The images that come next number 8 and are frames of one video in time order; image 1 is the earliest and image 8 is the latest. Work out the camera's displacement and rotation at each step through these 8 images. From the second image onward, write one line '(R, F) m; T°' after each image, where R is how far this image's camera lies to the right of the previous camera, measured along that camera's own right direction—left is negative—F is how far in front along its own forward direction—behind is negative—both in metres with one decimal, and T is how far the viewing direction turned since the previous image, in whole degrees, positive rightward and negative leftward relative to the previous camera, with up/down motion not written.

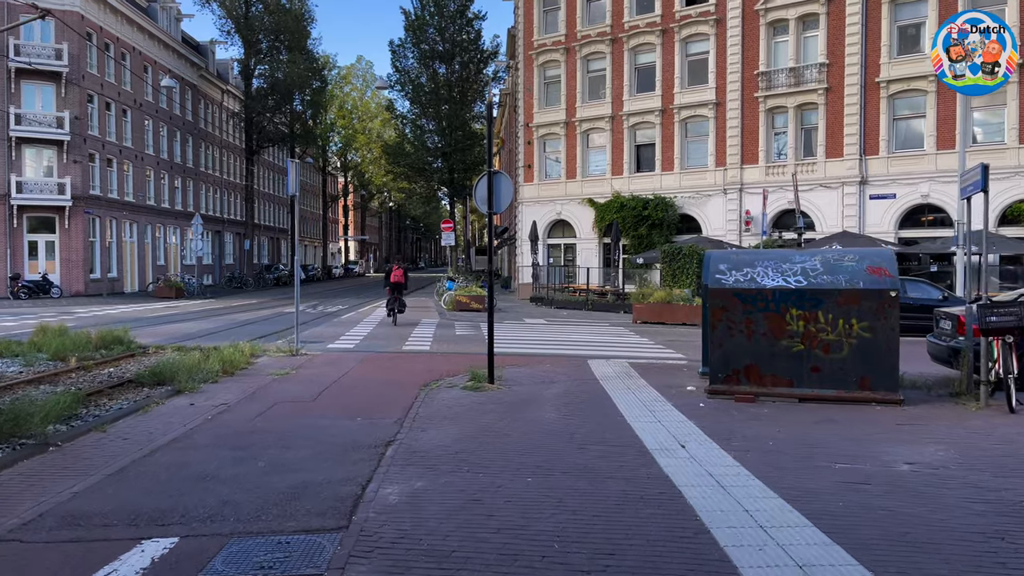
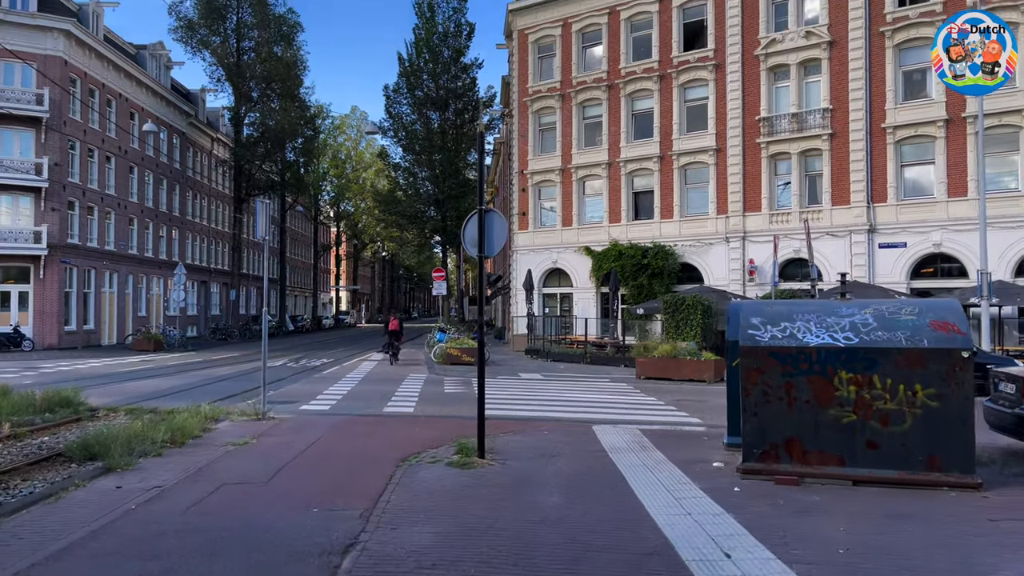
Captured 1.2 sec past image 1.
(0.0, +1.4) m; 0°
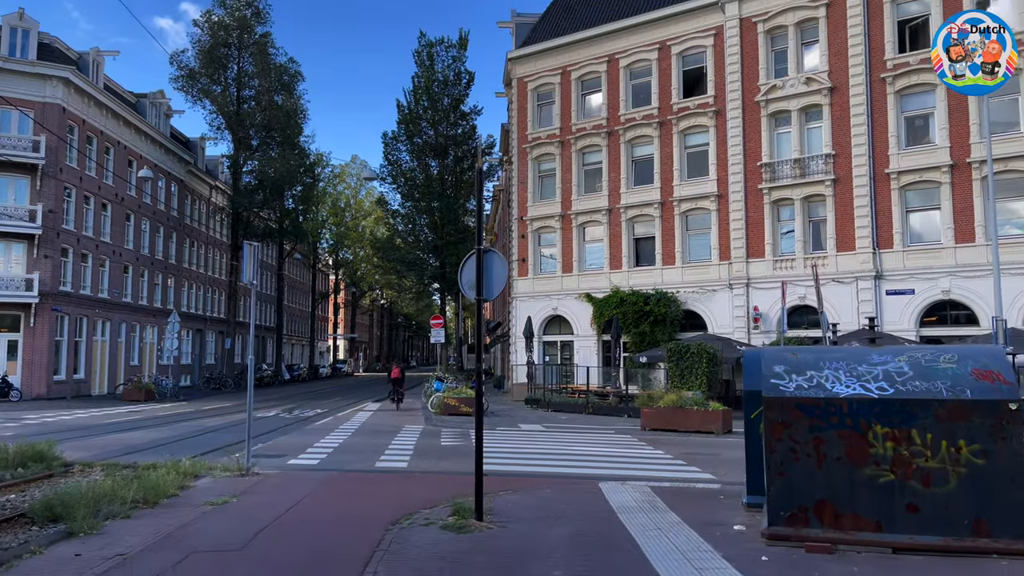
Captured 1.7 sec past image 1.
(0.0, +0.6) m; 0°
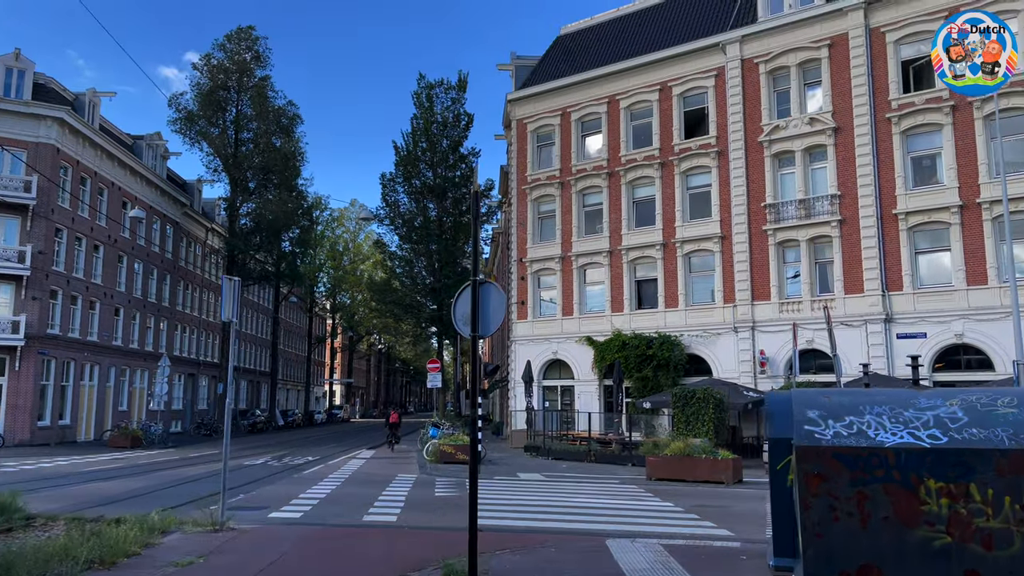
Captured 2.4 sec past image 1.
(0.0, +0.8) m; 0°
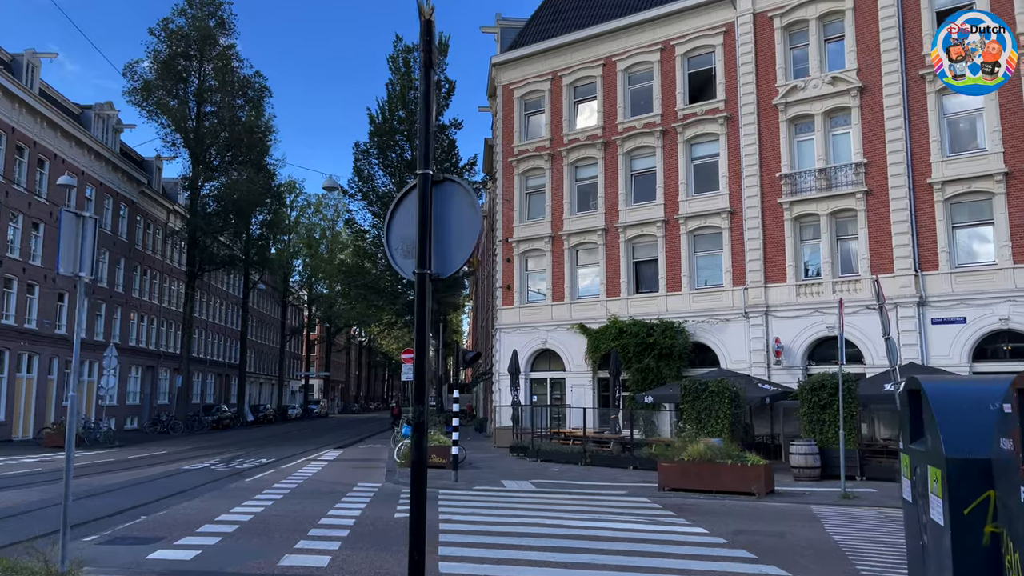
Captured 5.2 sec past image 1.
(0.0, +3.2) m; +1°
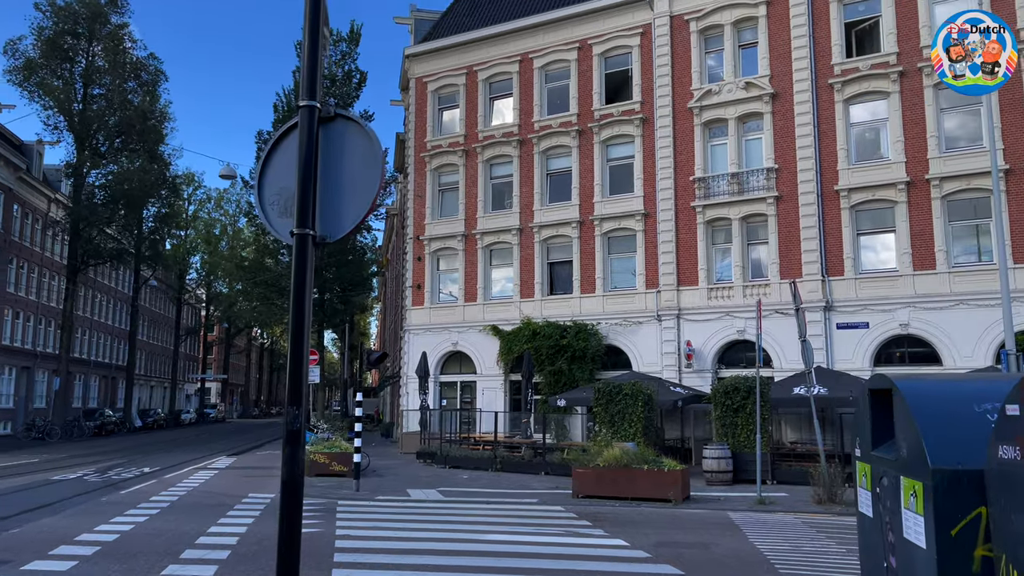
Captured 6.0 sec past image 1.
(0.0, +0.9) m; +7°
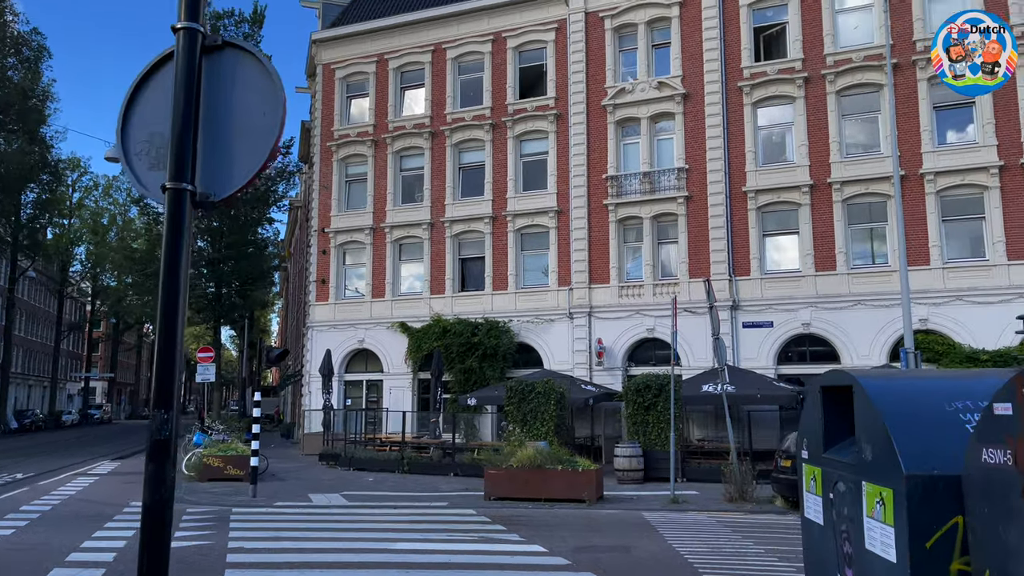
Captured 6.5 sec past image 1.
(-0.1, +0.6) m; +7°
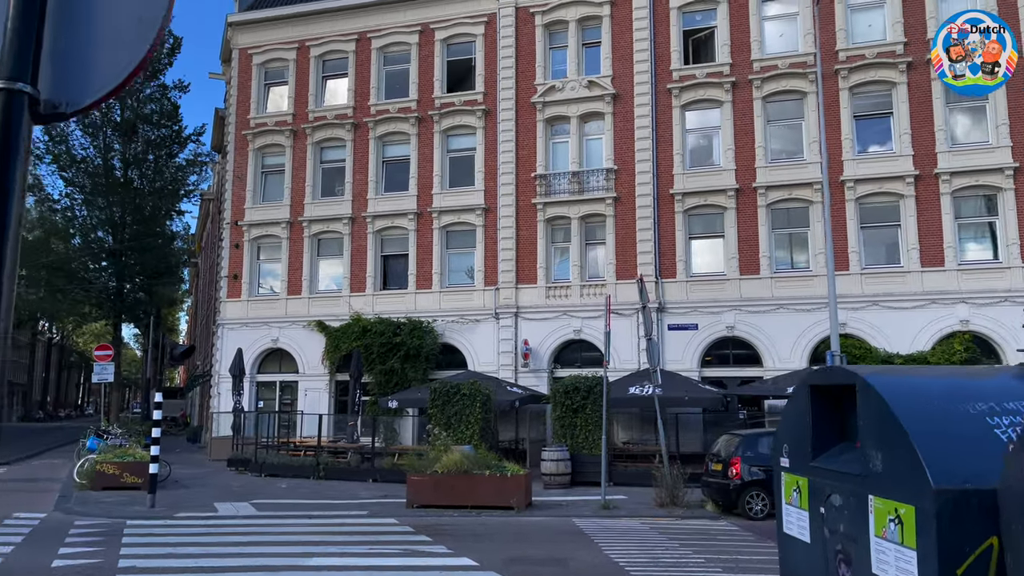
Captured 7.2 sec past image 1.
(-0.1, +0.6) m; +6°
